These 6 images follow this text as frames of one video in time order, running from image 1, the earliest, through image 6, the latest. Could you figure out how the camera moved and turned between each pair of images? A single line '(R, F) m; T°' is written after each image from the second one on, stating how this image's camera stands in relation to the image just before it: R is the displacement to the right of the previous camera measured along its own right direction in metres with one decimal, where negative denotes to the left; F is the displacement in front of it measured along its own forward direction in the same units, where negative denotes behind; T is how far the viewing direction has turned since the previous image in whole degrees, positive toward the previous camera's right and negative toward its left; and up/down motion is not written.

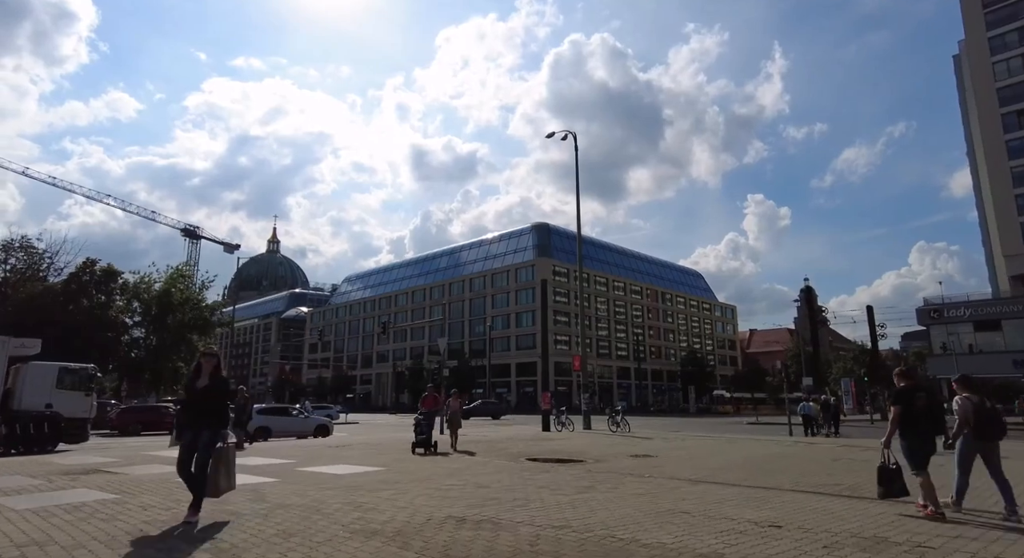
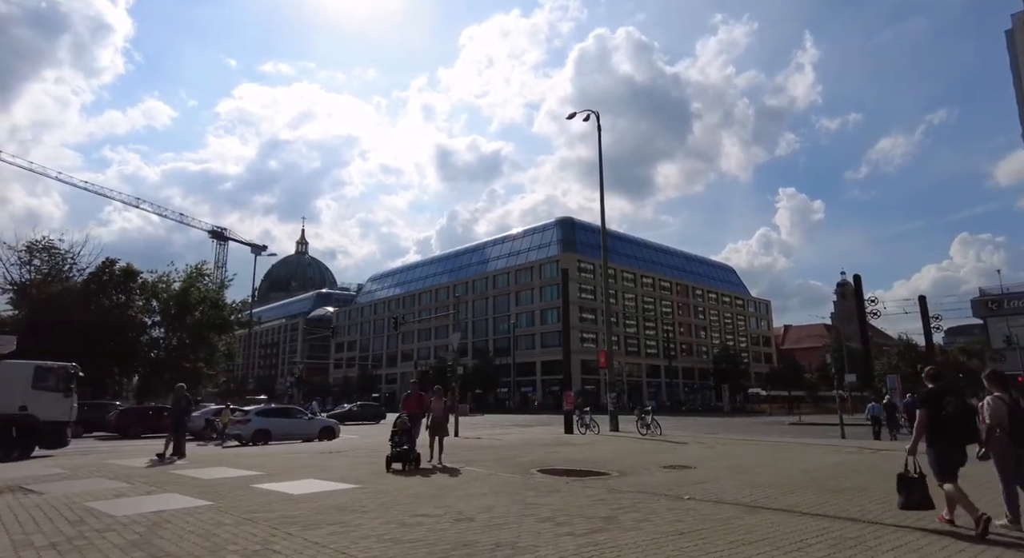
(+0.4, +2.1) m; -3°
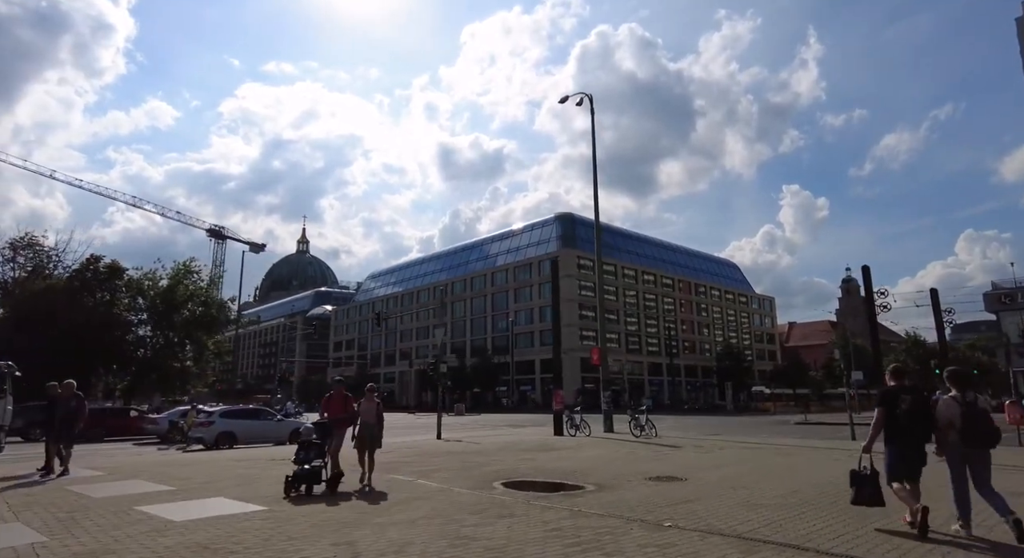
(+0.7, +1.6) m; 0°
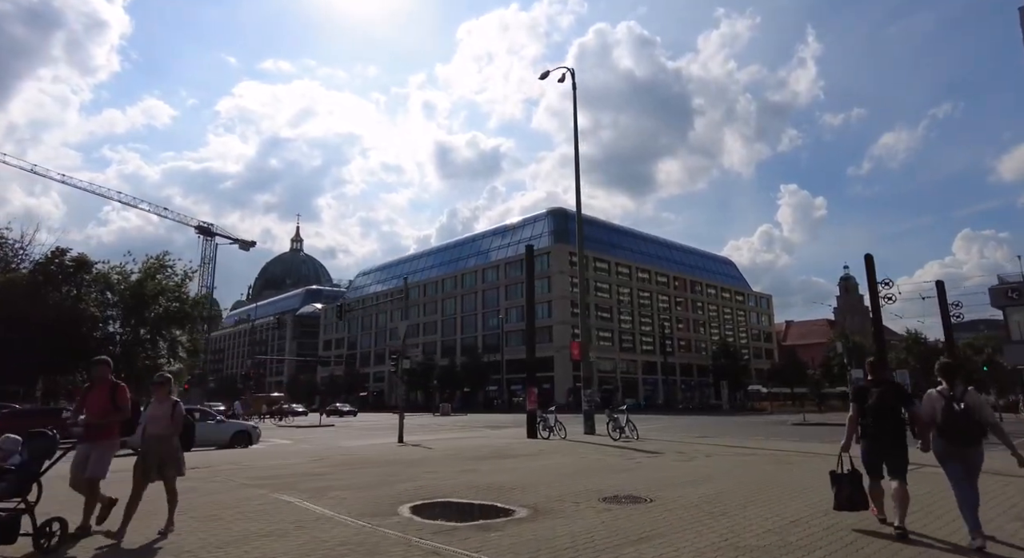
(+1.1, +2.3) m; 0°
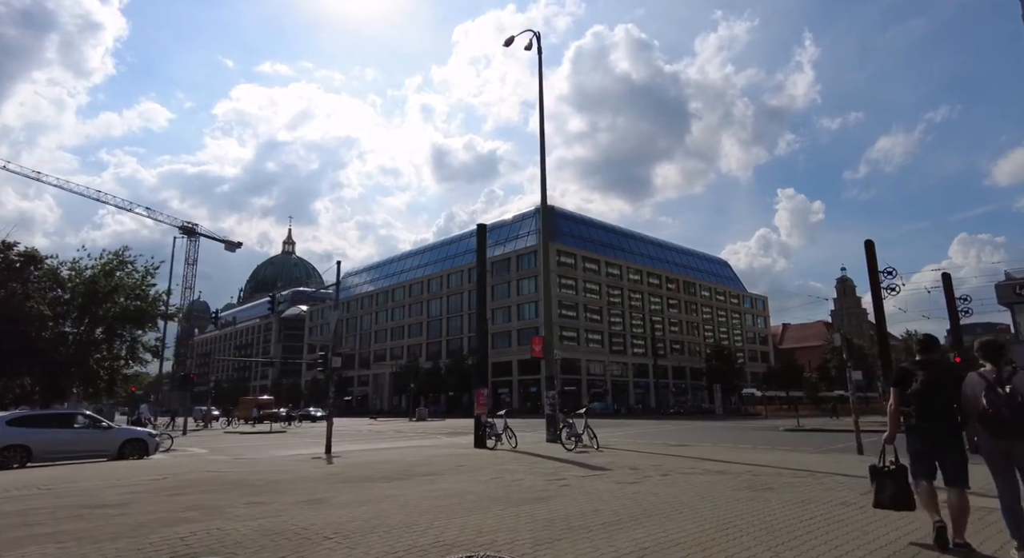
(+1.6, +3.1) m; 0°
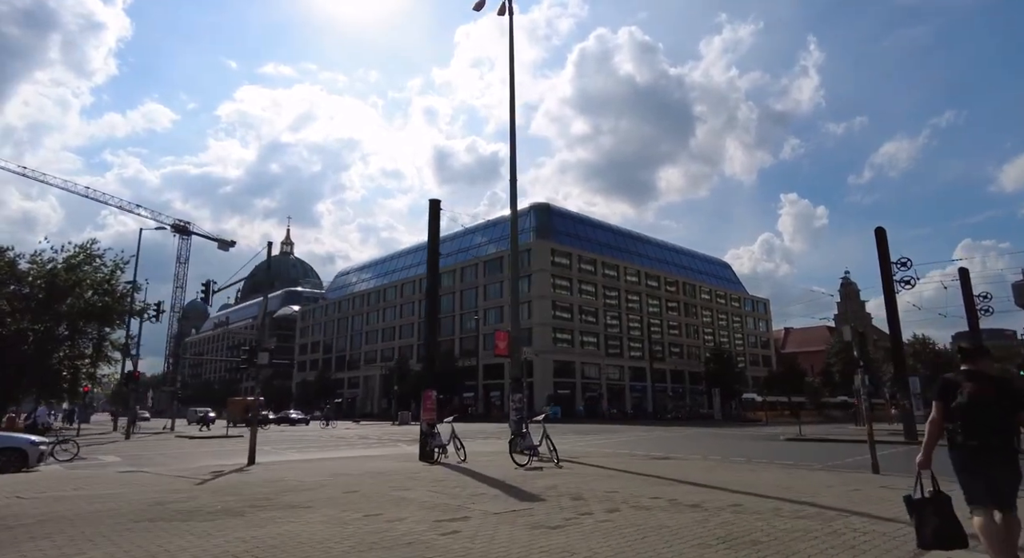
(+1.3, +2.7) m; 0°
